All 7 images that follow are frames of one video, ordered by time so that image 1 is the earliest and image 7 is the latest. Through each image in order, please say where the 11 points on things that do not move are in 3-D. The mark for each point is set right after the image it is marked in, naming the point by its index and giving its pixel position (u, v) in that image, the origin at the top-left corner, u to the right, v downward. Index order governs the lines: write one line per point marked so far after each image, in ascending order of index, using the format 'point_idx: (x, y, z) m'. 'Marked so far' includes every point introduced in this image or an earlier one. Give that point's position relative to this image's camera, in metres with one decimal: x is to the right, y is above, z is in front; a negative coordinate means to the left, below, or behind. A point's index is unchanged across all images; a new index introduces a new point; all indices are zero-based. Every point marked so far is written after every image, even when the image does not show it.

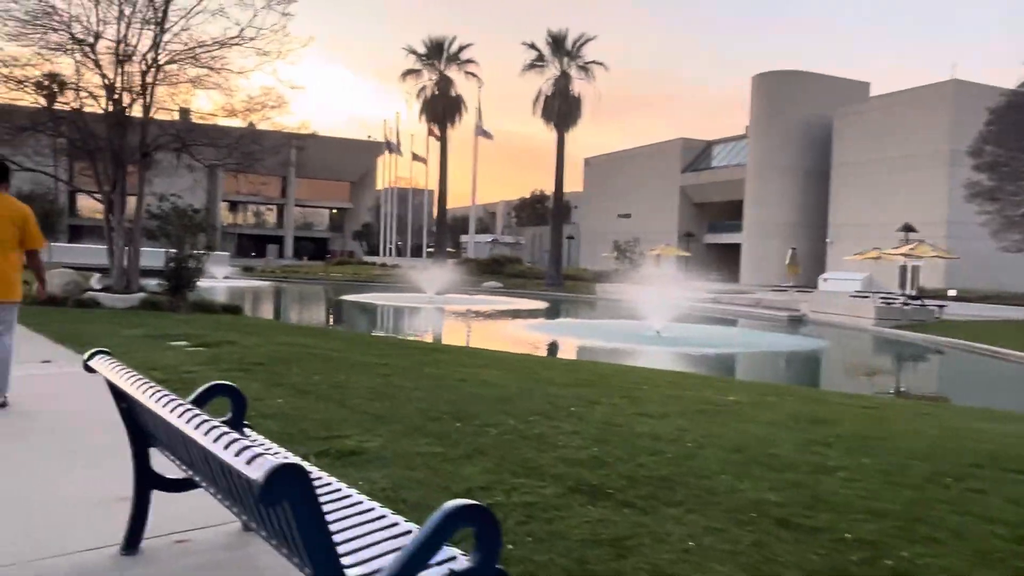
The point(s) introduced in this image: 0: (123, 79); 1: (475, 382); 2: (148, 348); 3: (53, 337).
0: (-7.7, +4.1, +15.9) m
1: (-0.4, -0.9, +7.8) m
2: (-4.4, -0.7, +9.8) m
3: (-5.9, -0.6, +10.3) m
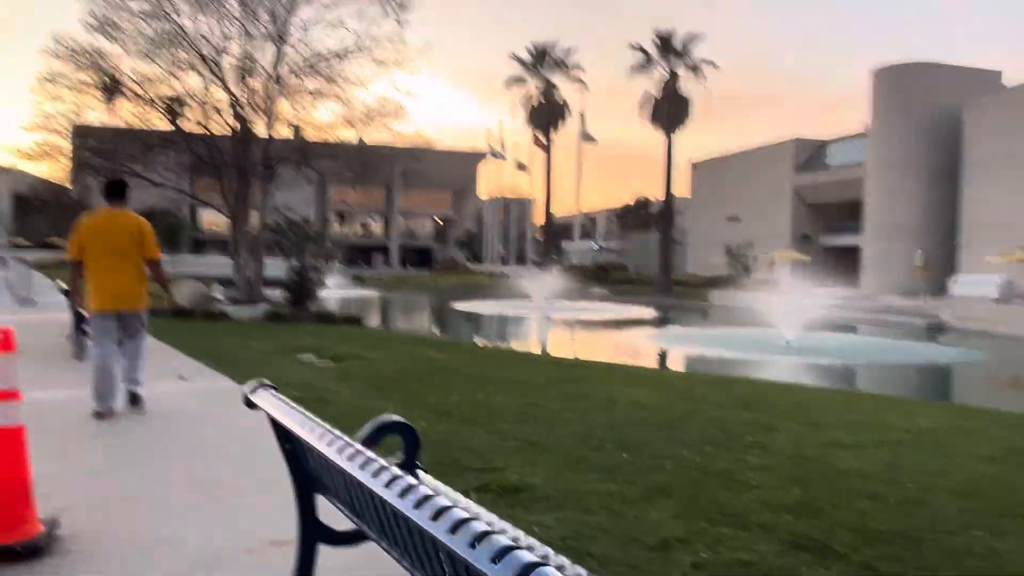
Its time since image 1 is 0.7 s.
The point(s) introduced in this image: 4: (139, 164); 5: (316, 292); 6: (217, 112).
0: (-5.3, +3.9, +16.1) m
1: (+1.0, -1.0, +7.1) m
2: (-2.8, -0.9, +9.6) m
3: (-4.2, -0.8, +10.3) m
4: (-8.0, +2.6, +17.4) m
5: (-4.2, -0.1, +17.3) m
6: (-5.9, +3.5, +16.1) m
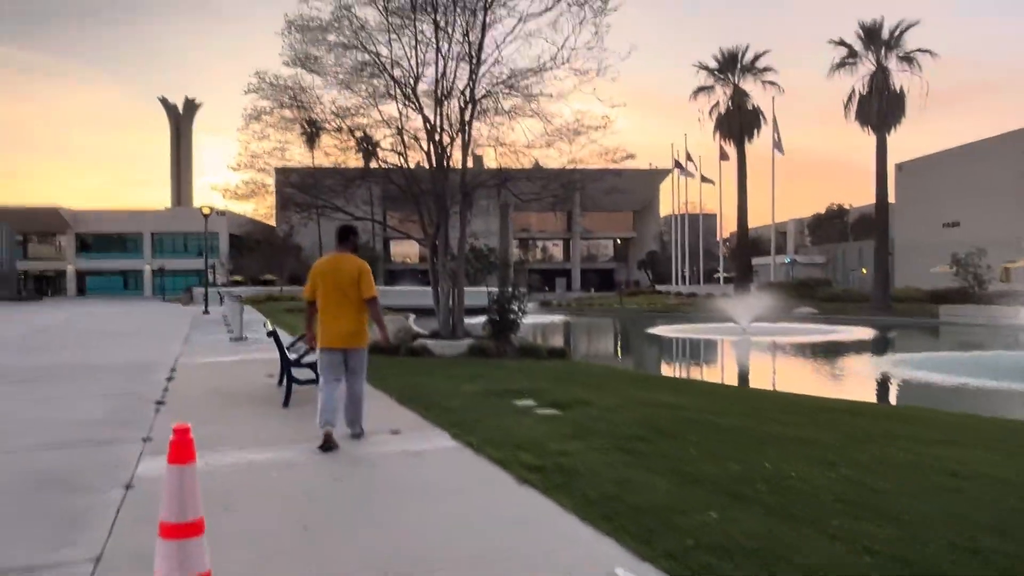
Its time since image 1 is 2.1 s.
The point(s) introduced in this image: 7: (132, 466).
0: (-1.3, +3.3, +15.4) m
1: (+3.0, -1.2, +5.1) m
2: (-0.1, -1.3, +8.3) m
3: (-1.4, -1.3, +9.3) m
4: (-3.7, +1.9, +17.2) m
5: (+0.1, -0.7, +16.2) m
6: (-1.9, +2.8, +15.5) m
7: (-3.0, -1.4, +6.4) m
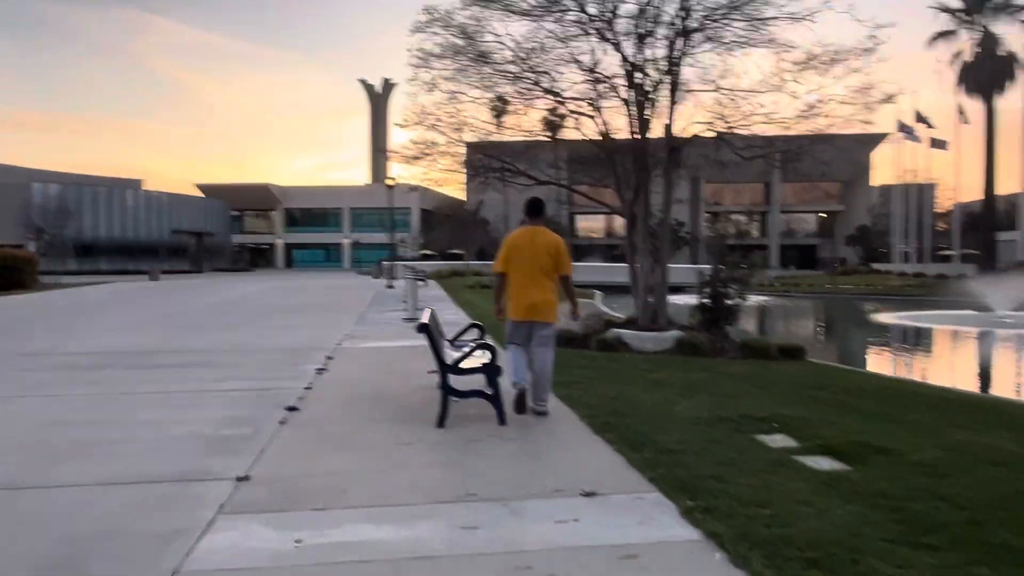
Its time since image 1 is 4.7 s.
0: (+2.1, +3.6, +12.5) m
1: (+3.9, -1.3, +1.6) m
2: (+1.6, -1.2, +5.5) m
3: (+0.6, -1.1, +6.7) m
4: (+0.2, +2.3, +14.8) m
5: (+3.6, -0.4, +13.0) m
6: (+1.5, +3.2, +12.7) m
7: (-1.7, -1.3, +4.2) m
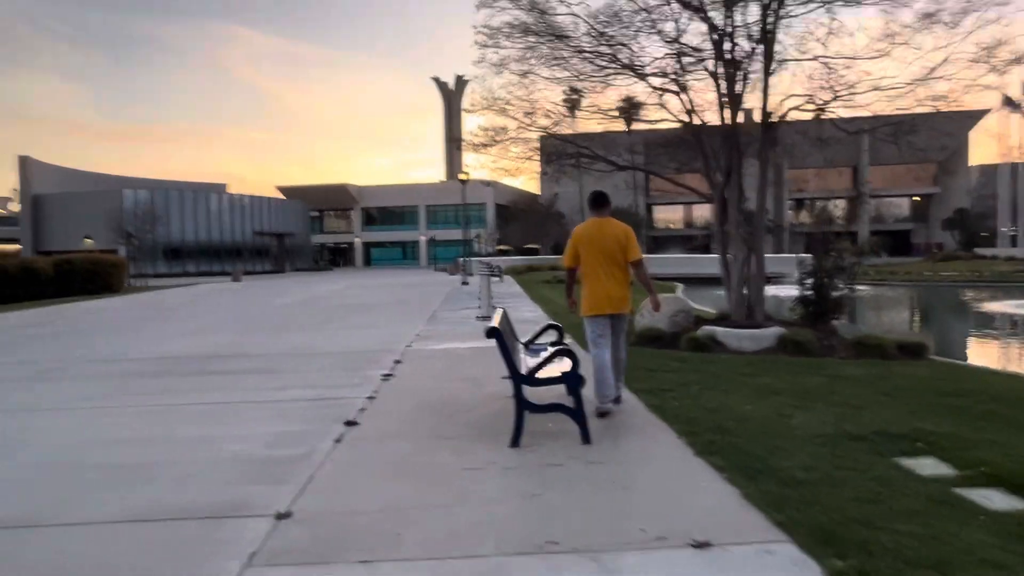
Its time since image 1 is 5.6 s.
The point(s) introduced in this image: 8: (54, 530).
0: (+3.1, +3.7, +11.3) m
1: (+4.0, -1.2, +0.3) m
2: (+2.1, -1.1, +4.4) m
3: (+1.2, -1.1, +5.7) m
4: (+1.5, +2.4, +13.7) m
5: (+4.8, -0.2, +11.7) m
6: (+2.6, +3.3, +11.5) m
7: (-1.3, -1.3, +3.4) m
8: (-2.5, -1.3, +4.5) m
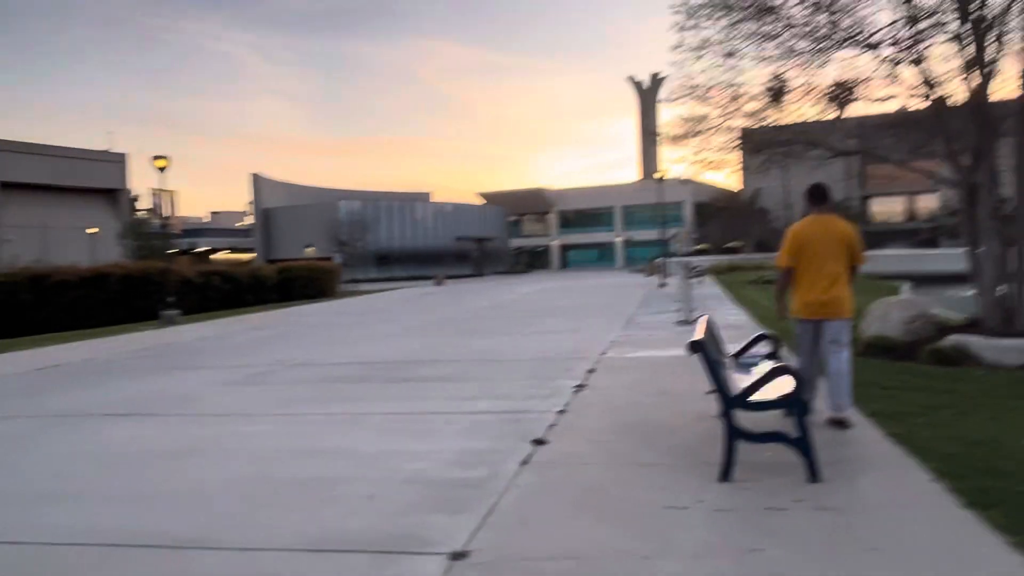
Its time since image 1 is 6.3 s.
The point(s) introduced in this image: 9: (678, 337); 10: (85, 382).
0: (+5.6, +3.7, +9.5) m
1: (+3.9, -1.2, -1.4) m
2: (+2.9, -1.1, +3.0) m
3: (+2.4, -1.1, +4.5) m
4: (+4.6, +2.4, +12.3) m
5: (+7.4, -0.2, +9.5) m
6: (+5.2, +3.3, +9.9) m
7: (-0.5, -1.4, +2.9) m
8: (-1.5, -1.4, +4.2) m
9: (+2.8, -0.8, +13.6) m
10: (-6.1, -1.3, +11.4) m
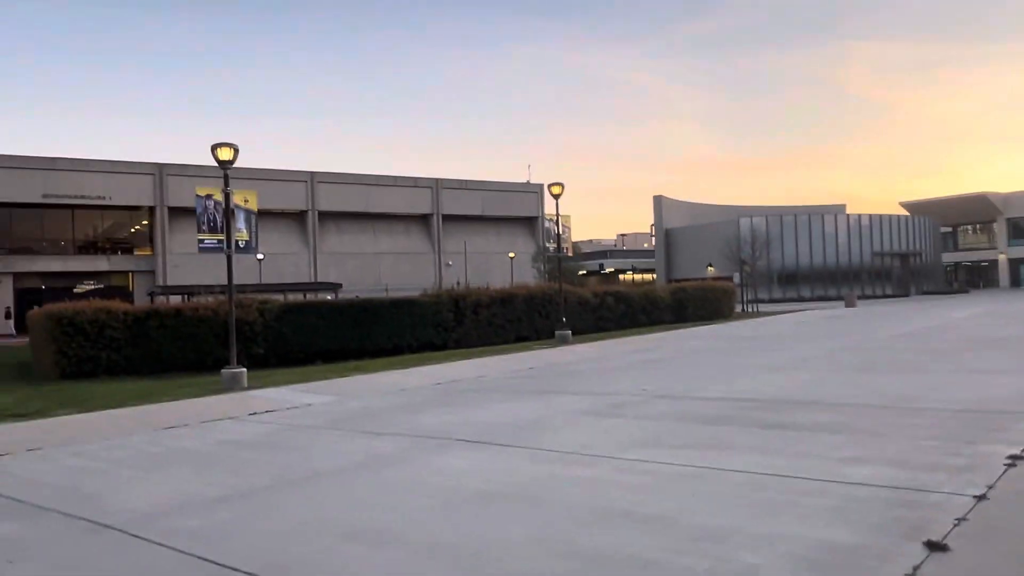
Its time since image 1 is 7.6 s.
0: (+8.7, +3.4, +4.8) m
1: (+1.9, -1.2, -4.0) m
2: (+3.2, -1.3, +0.3) m
3: (+3.5, -1.3, +1.8) m
4: (+9.1, +2.0, +7.7) m
5: (+10.2, -0.5, +3.9) m
6: (+8.4, +3.0, +5.3) m
7: (+0.1, -1.5, +1.8) m
8: (-0.2, -1.6, +3.4) m
9: (+8.1, -1.2, +9.6) m
10: (-0.7, -1.7, +11.9) m
